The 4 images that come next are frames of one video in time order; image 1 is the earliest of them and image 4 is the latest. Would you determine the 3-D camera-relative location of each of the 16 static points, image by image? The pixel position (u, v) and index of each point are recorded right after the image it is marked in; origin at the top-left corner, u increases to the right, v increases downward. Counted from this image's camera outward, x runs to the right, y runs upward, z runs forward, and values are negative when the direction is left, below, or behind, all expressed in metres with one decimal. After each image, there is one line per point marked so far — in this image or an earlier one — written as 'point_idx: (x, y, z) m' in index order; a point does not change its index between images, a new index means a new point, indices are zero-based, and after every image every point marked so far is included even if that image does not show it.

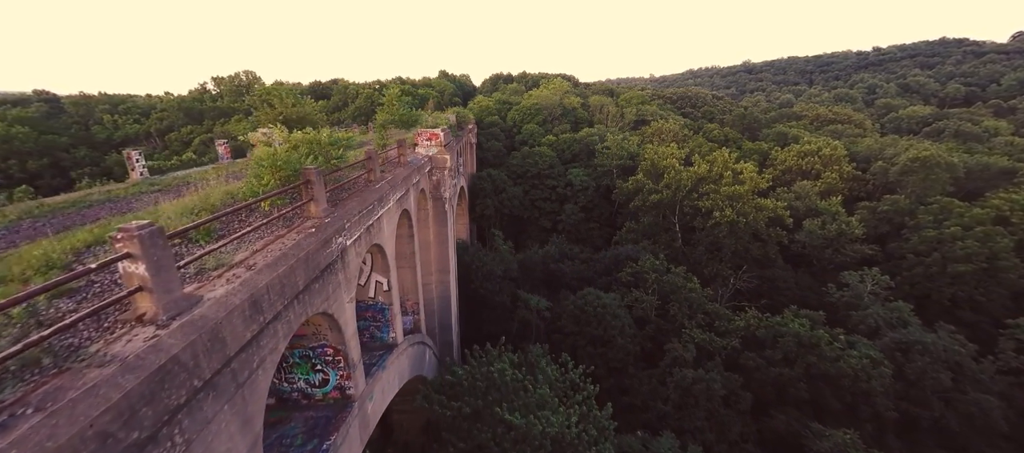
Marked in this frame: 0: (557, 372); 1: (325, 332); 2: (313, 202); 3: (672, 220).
0: (+1.0, -3.1, +7.8) m
1: (-2.0, -1.1, +4.0) m
2: (-2.0, +0.2, +3.7) m
3: (+8.1, +0.4, +19.0) m
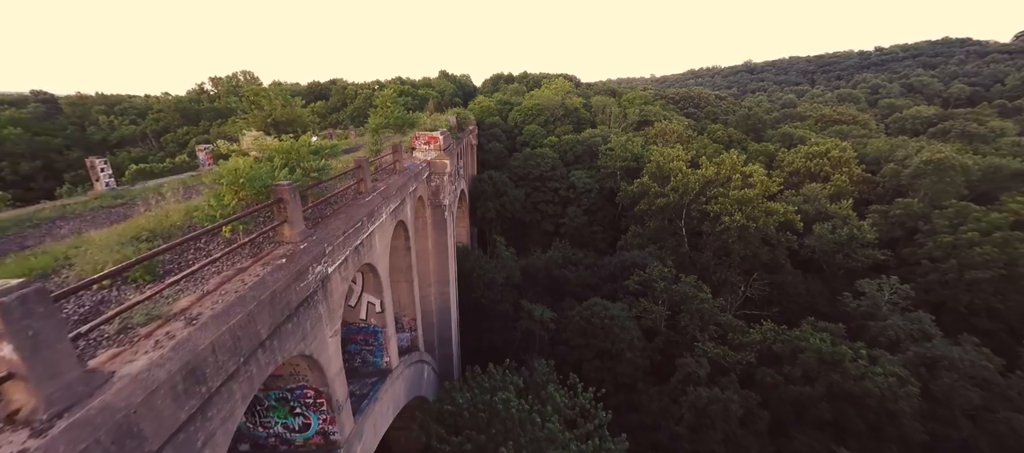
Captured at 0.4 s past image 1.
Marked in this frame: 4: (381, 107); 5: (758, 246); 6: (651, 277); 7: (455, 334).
0: (+1.0, -3.3, +7.3) m
1: (-2.0, -1.4, +3.5) m
2: (-1.9, 0.0, +3.1) m
3: (+8.2, +0.1, +18.4) m
4: (-4.0, +3.5, +11.0) m
5: (+11.0, -0.8, +16.6) m
6: (+4.9, -1.8, +13.2) m
7: (-1.7, -3.2, +11.0) m
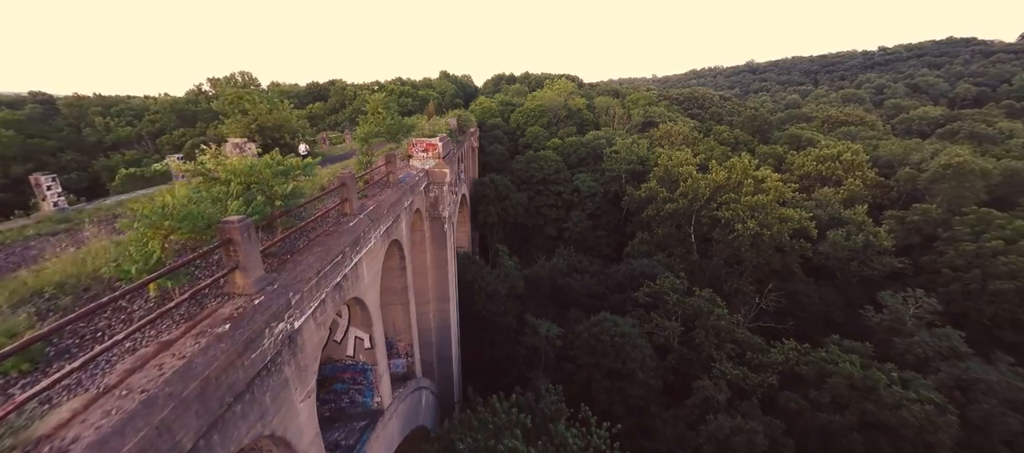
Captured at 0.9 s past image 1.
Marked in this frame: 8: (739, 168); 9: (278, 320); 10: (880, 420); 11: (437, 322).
0: (+1.1, -3.6, +6.6) m
1: (-1.9, -1.7, +2.8) m
2: (-1.8, -0.3, +2.5) m
3: (+8.4, -0.2, +17.7) m
4: (-3.8, +3.2, +10.4) m
5: (+11.1, -1.2, +15.9) m
6: (+5.0, -2.1, +12.5) m
7: (-1.6, -3.5, +10.3) m
8: (+10.7, +2.7, +17.5) m
9: (-1.5, -0.6, +2.4) m
10: (+8.0, -4.2, +8.1) m
11: (-1.9, -2.4, +9.3) m
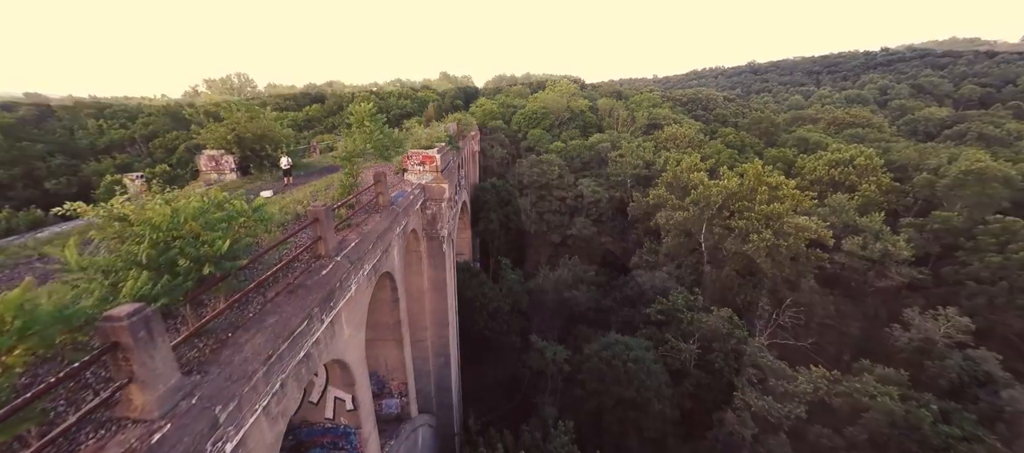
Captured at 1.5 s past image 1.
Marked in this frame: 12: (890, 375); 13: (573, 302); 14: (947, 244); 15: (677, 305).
0: (+1.2, -4.1, +5.8) m
1: (-1.8, -2.1, +2.0) m
2: (-1.7, -0.7, +1.7) m
3: (+8.5, -0.6, +16.9) m
4: (-3.7, +2.8, +9.6) m
5: (+11.2, -1.6, +15.1) m
6: (+5.2, -2.5, +11.7) m
7: (-1.5, -3.9, +9.5) m
8: (+10.8, +2.3, +16.7) m
9: (-1.4, -1.0, +1.7) m
10: (+8.1, -4.6, +7.3) m
11: (-1.8, -2.8, +8.5) m
12: (+9.0, -3.5, +8.8) m
13: (+2.4, -3.0, +14.7) m
14: (+20.0, -0.9, +16.9) m
15: (+5.2, -2.5, +11.5) m
